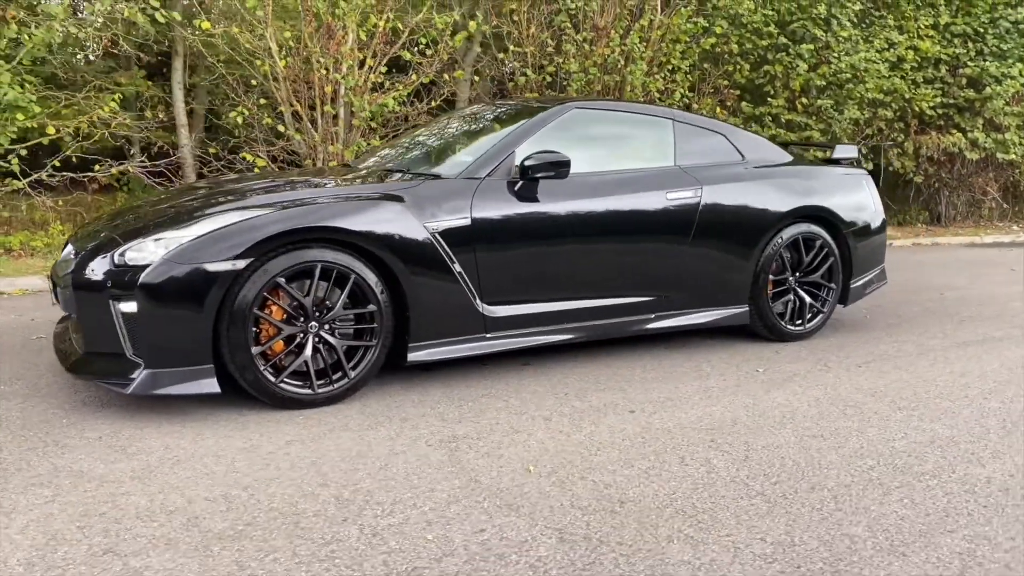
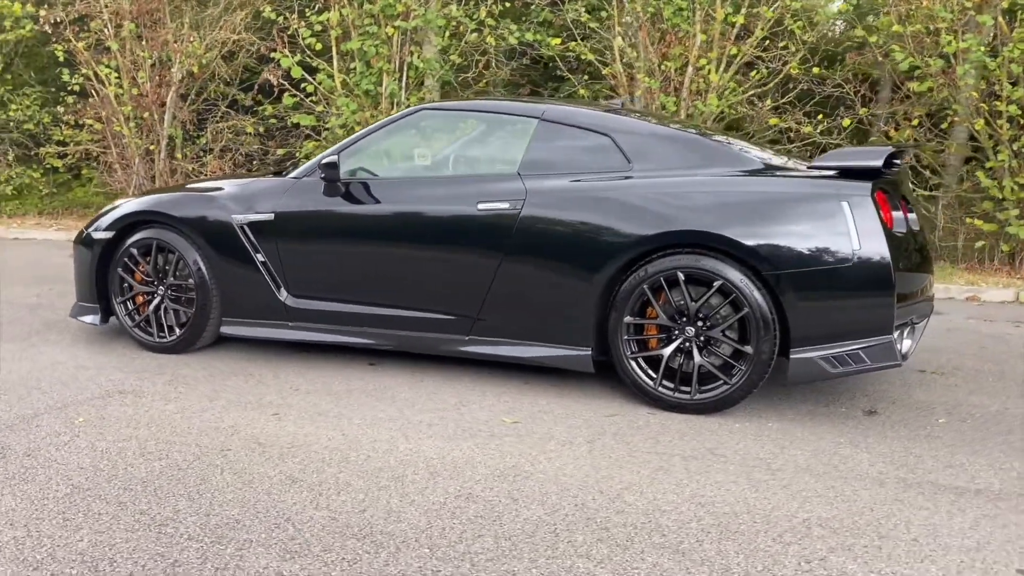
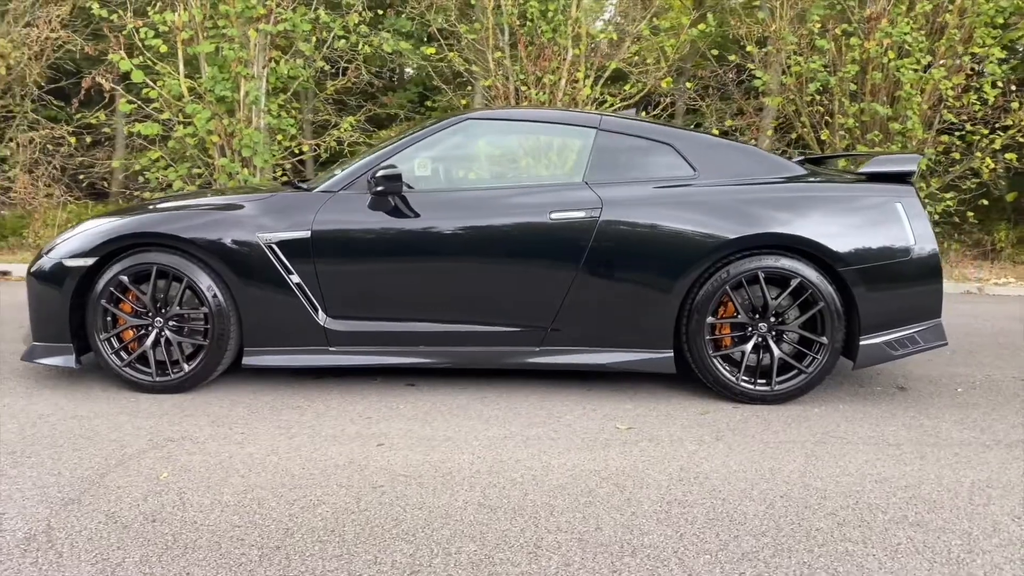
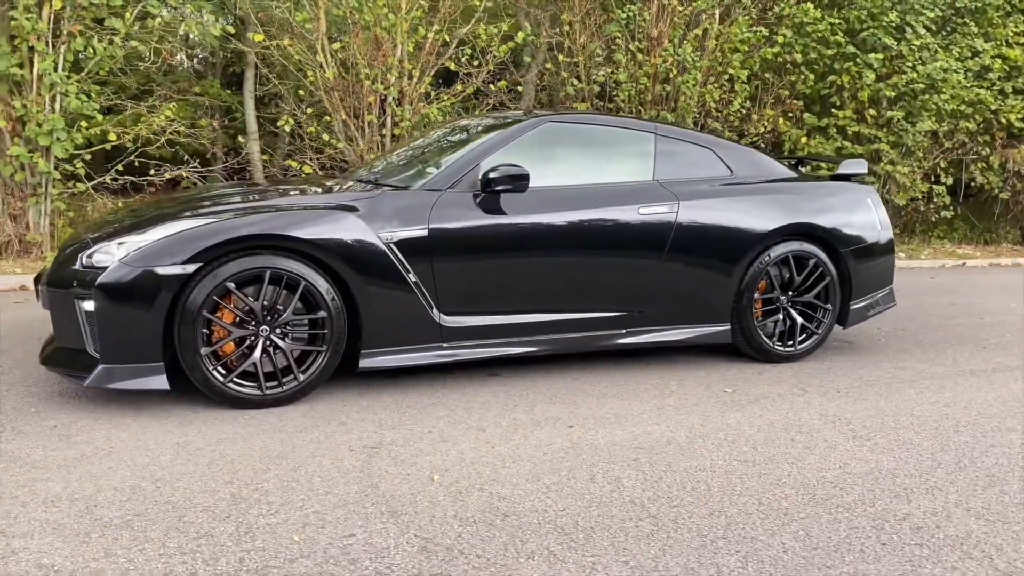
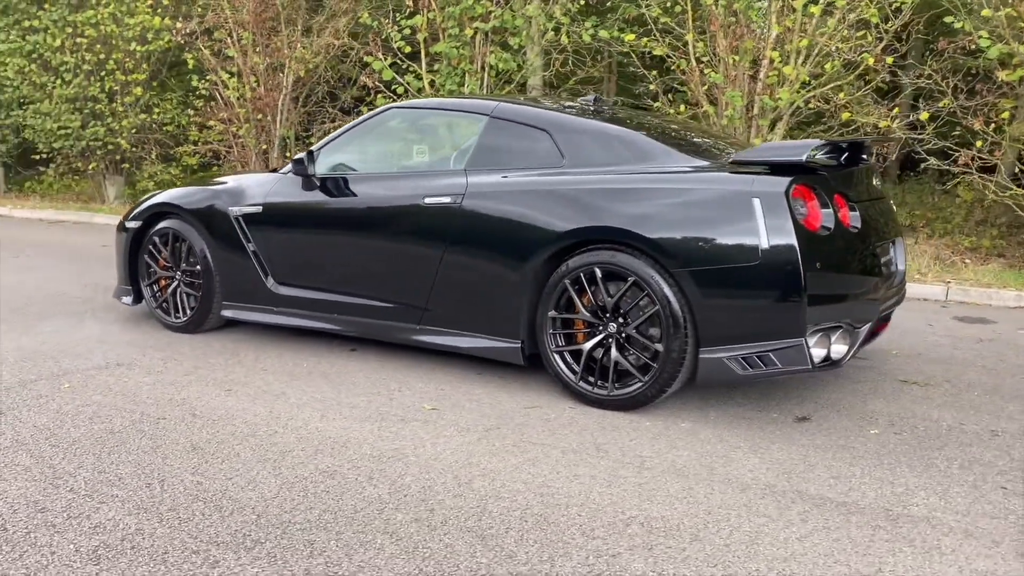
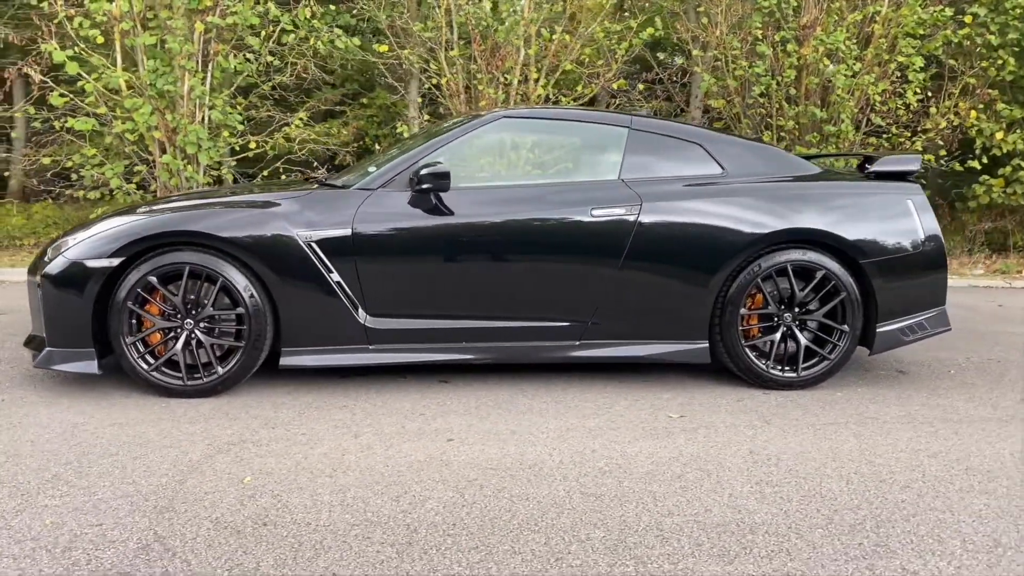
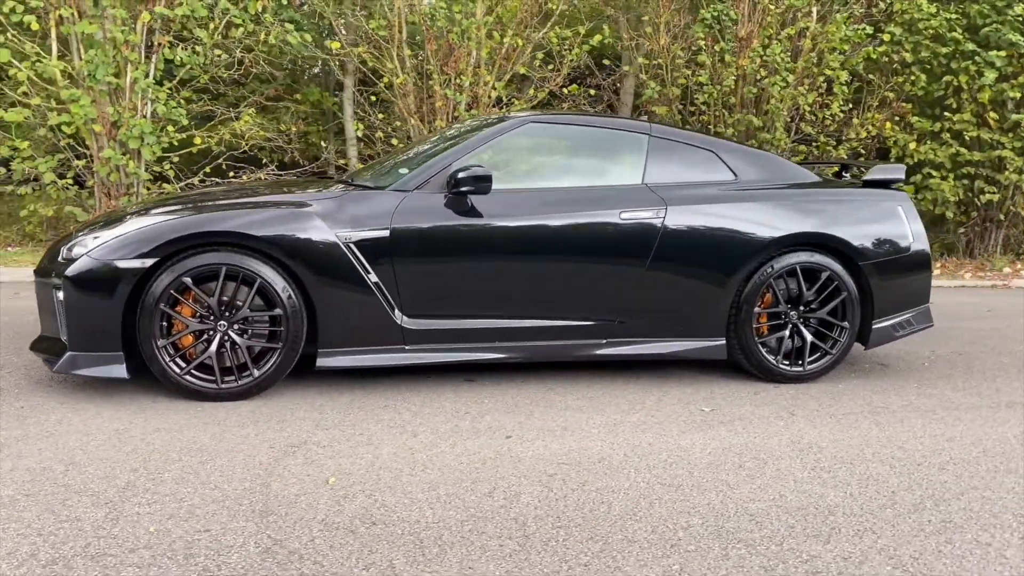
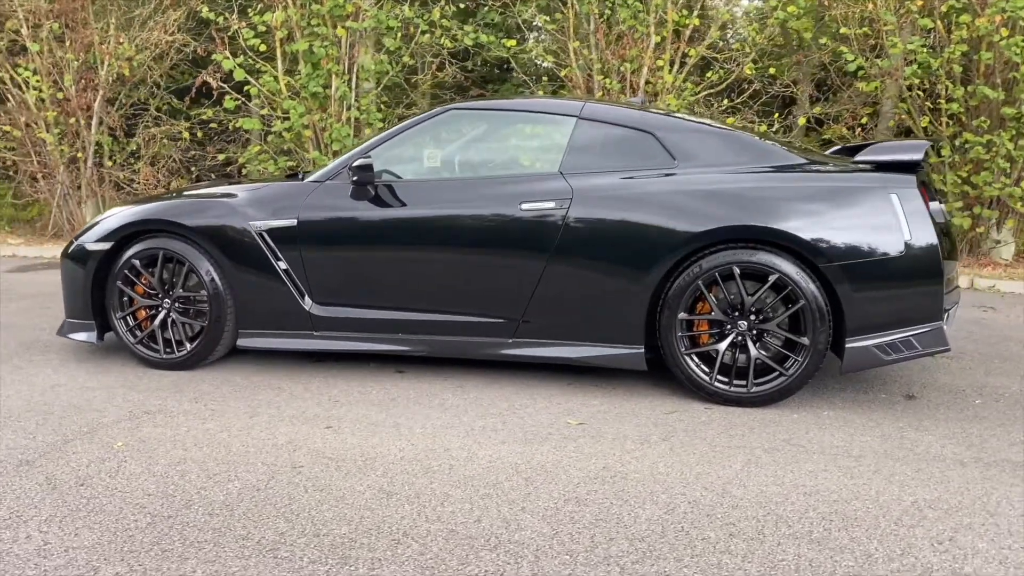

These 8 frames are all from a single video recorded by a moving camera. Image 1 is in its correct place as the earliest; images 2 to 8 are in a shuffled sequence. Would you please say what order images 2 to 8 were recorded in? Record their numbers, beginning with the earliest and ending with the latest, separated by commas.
4, 7, 6, 3, 8, 2, 5
